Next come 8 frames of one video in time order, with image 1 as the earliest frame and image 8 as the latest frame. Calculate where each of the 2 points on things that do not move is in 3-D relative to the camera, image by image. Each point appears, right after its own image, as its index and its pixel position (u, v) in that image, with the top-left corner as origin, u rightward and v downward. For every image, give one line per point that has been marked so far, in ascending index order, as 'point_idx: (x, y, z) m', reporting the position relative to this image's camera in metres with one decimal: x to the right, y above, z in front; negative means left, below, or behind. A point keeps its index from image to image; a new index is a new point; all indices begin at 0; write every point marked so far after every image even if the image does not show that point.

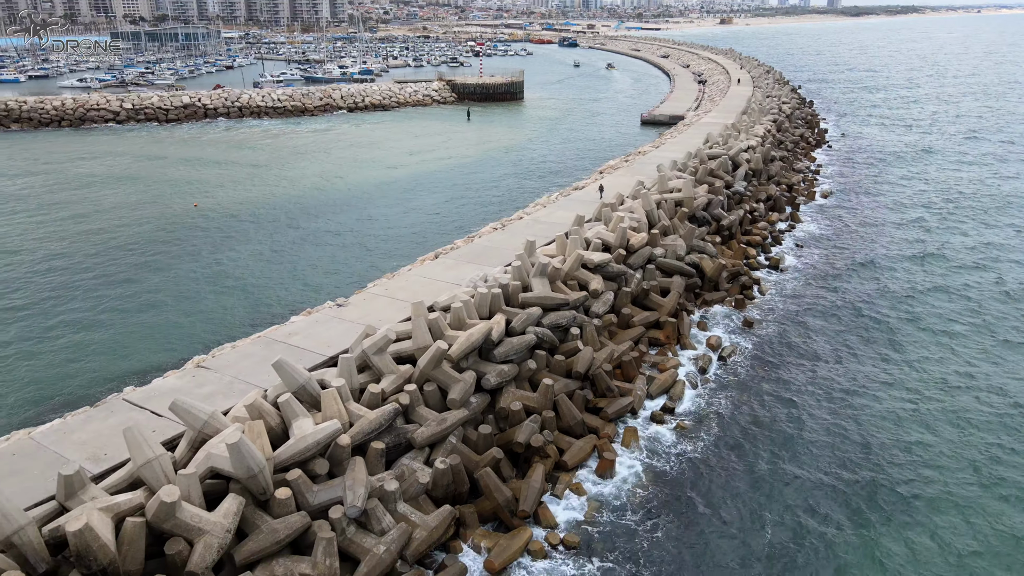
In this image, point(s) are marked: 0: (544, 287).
0: (+0.4, 0.0, +10.2) m
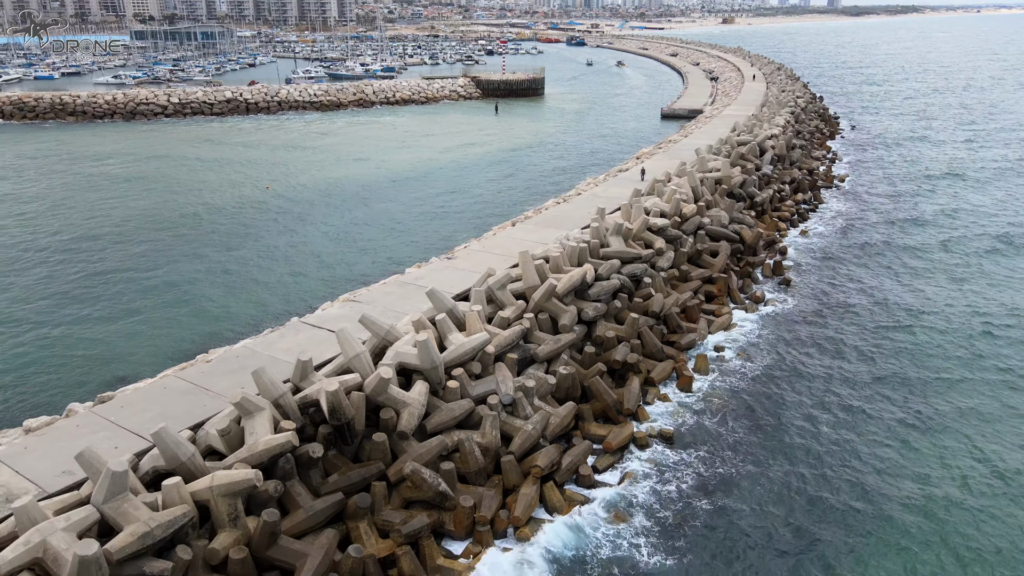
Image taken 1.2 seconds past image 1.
0: (+1.7, +0.7, +12.1) m
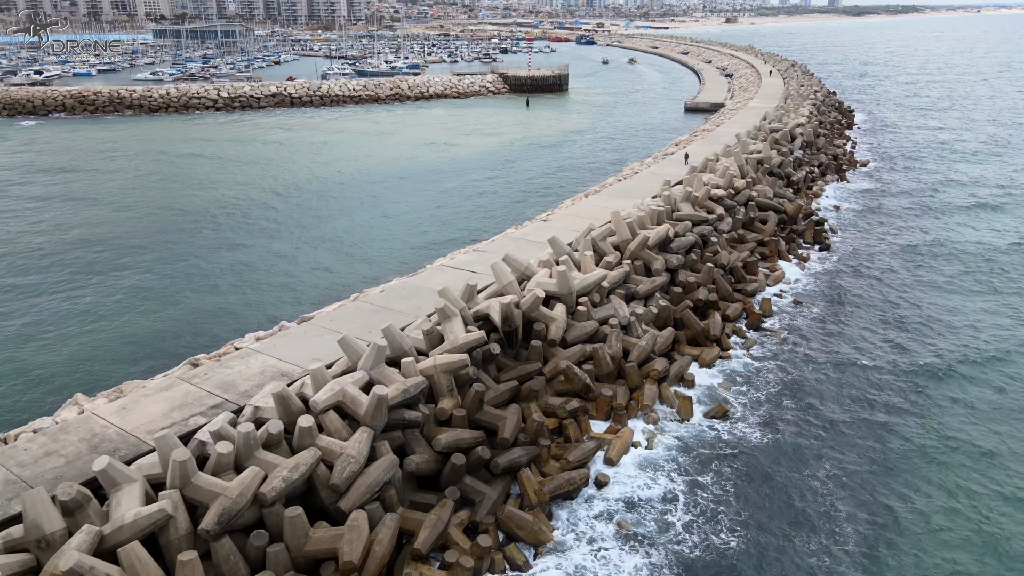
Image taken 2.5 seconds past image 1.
0: (+3.3, +1.5, +14.2) m
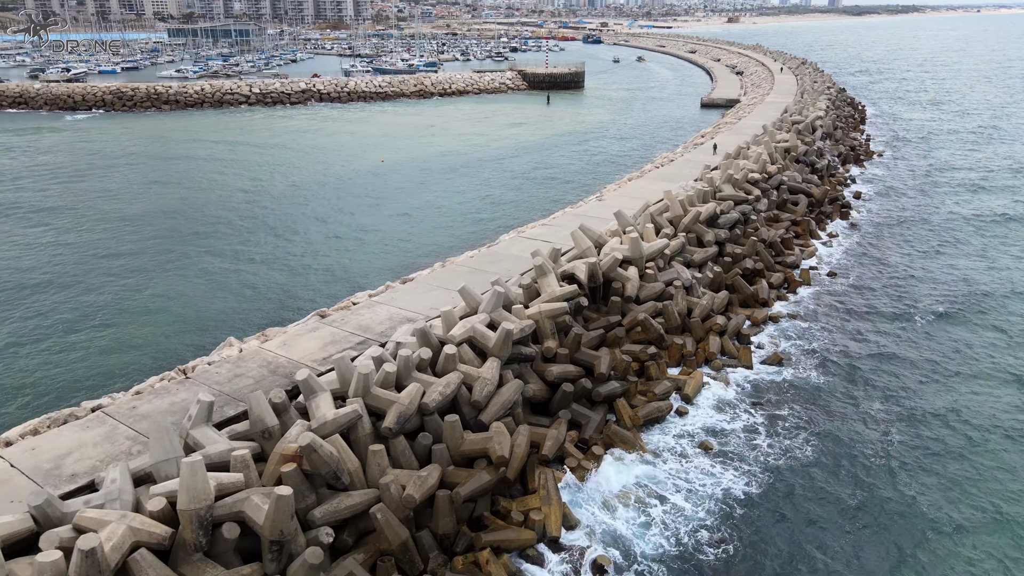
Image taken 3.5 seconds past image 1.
0: (+4.5, +2.0, +15.5) m
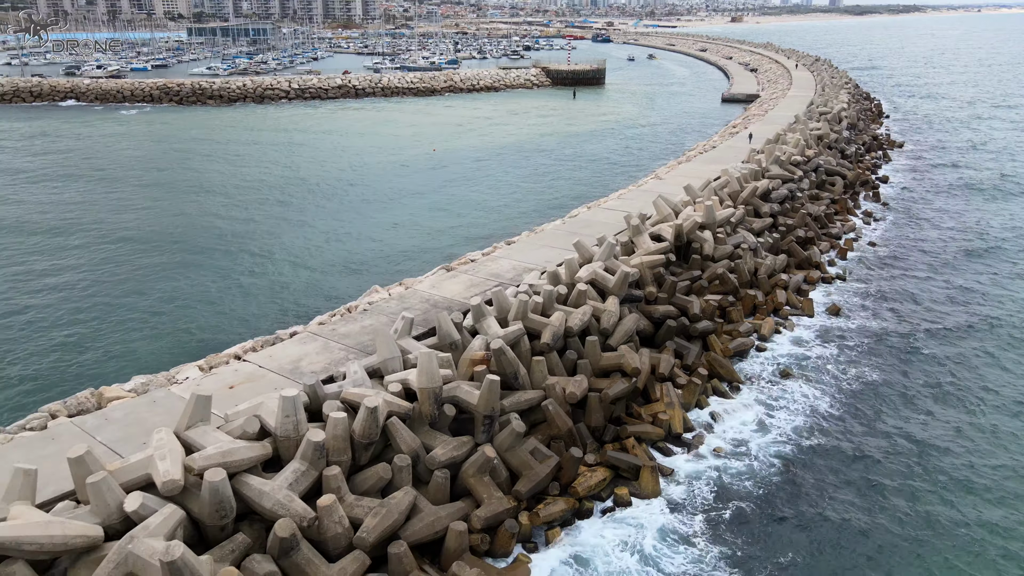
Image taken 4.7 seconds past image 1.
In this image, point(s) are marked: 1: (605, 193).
0: (+6.0, +2.7, +17.2) m
1: (+2.3, +2.4, +19.0) m
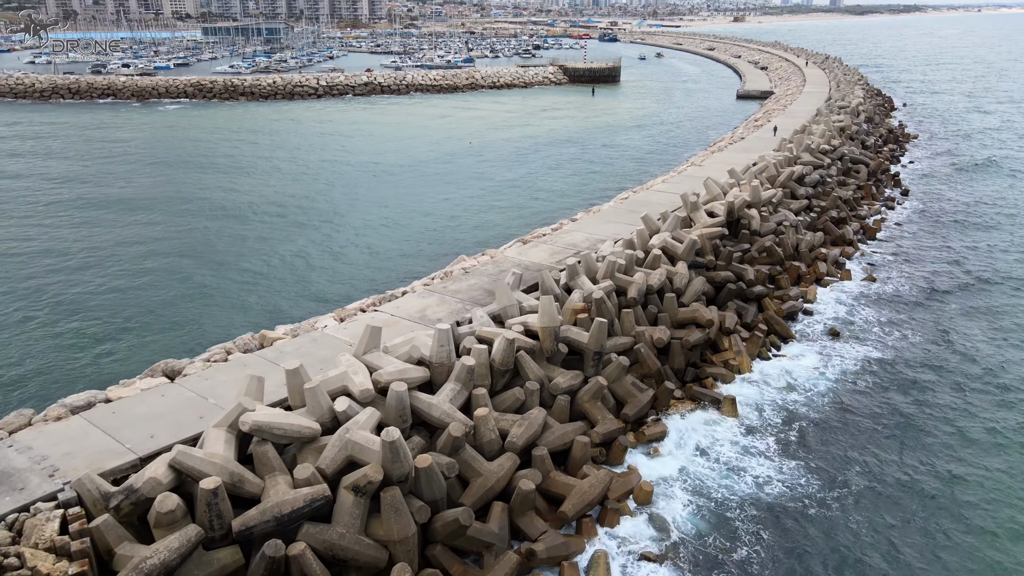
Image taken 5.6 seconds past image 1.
0: (+7.2, +3.2, +18.5) m
1: (+3.5, +2.9, +20.3) m
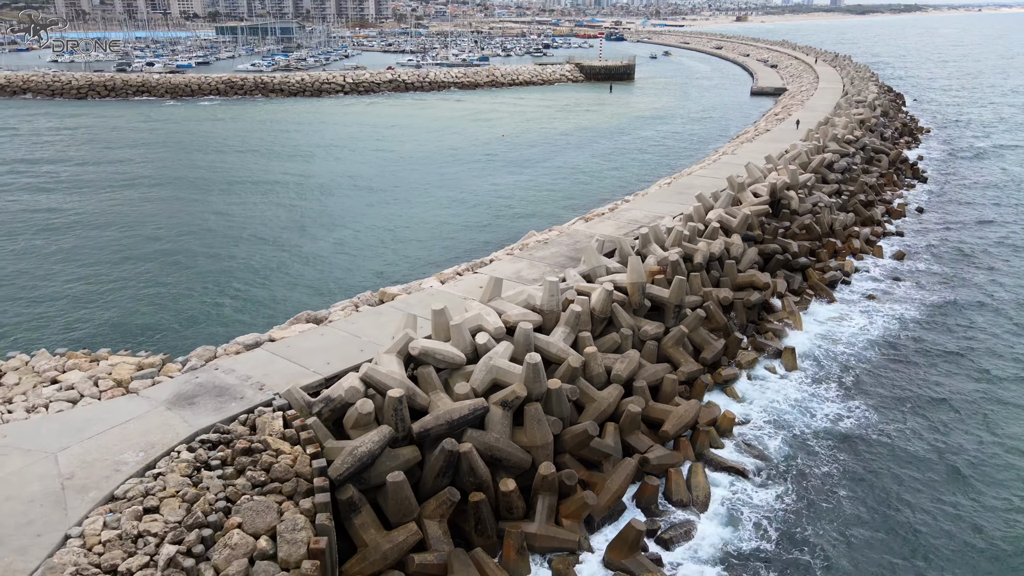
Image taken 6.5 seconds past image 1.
0: (+8.5, +3.7, +19.8) m
1: (+4.8, +3.4, +21.6) m
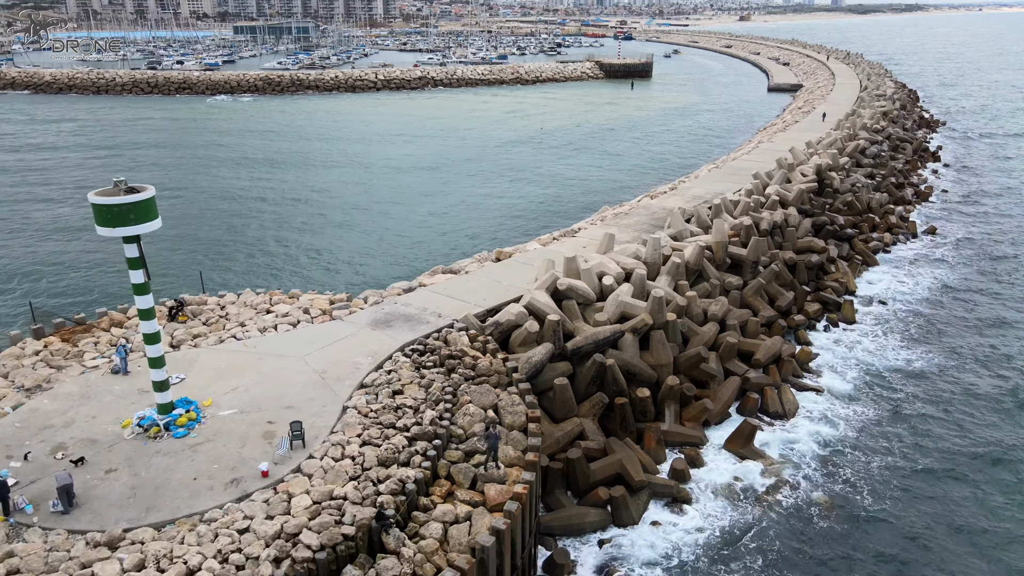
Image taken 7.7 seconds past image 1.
0: (+10.0, +4.3, +21.5) m
1: (+6.3, +4.1, +23.3) m
